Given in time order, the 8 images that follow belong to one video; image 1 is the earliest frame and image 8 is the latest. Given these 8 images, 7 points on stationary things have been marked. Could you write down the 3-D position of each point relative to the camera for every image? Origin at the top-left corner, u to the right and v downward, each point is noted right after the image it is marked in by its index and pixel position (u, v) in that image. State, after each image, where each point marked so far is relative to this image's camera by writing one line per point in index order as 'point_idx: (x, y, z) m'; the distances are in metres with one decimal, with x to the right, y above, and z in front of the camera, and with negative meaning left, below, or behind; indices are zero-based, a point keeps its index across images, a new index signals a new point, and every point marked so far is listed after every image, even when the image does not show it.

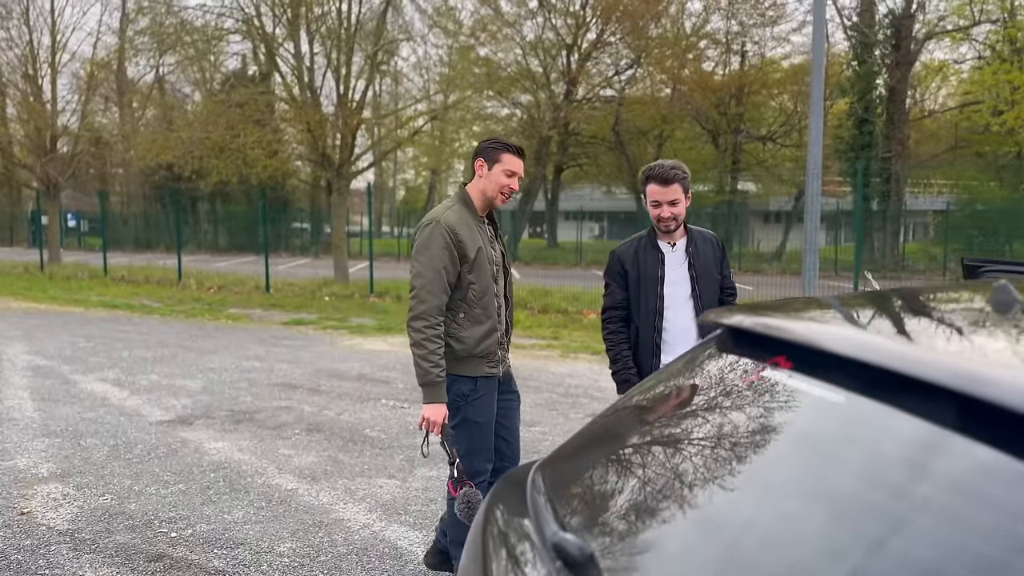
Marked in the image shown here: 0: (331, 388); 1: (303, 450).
0: (-1.6, -0.9, +7.4) m
1: (-1.4, -1.1, +5.4) m
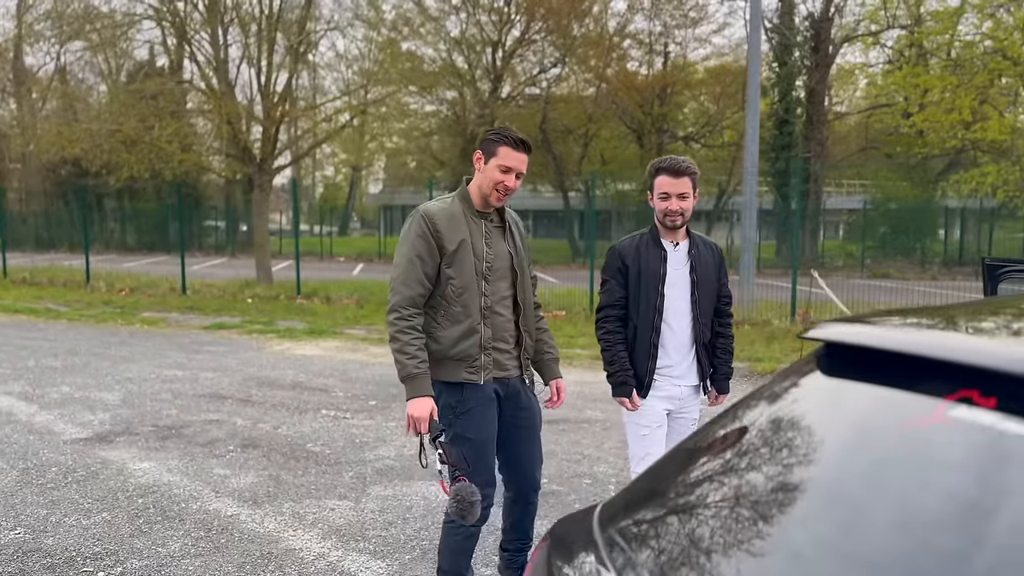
0: (-2.1, -0.9, +6.9) m
1: (-1.6, -1.1, +5.0) m
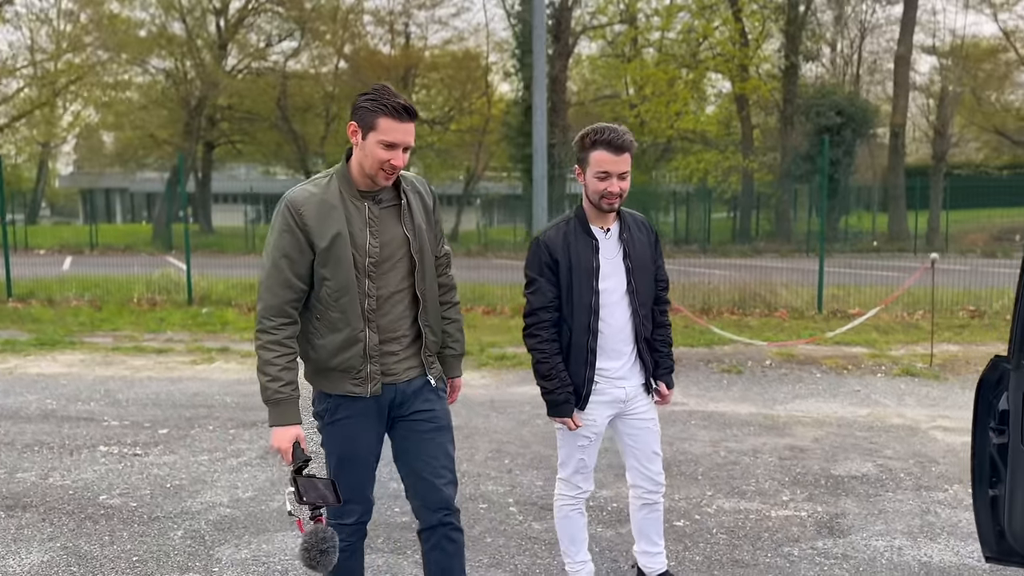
0: (-3.2, -1.0, +5.4) m
1: (-2.2, -1.1, +3.7) m
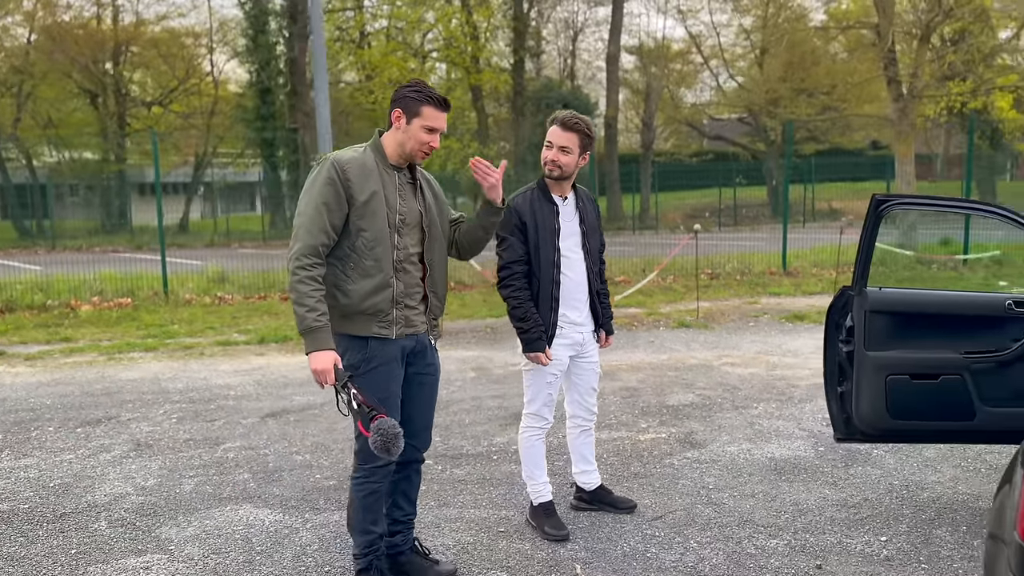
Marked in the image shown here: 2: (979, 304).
0: (-4.0, -1.0, +4.6) m
1: (-2.4, -1.1, +3.4) m
2: (+1.9, -0.1, +3.4) m
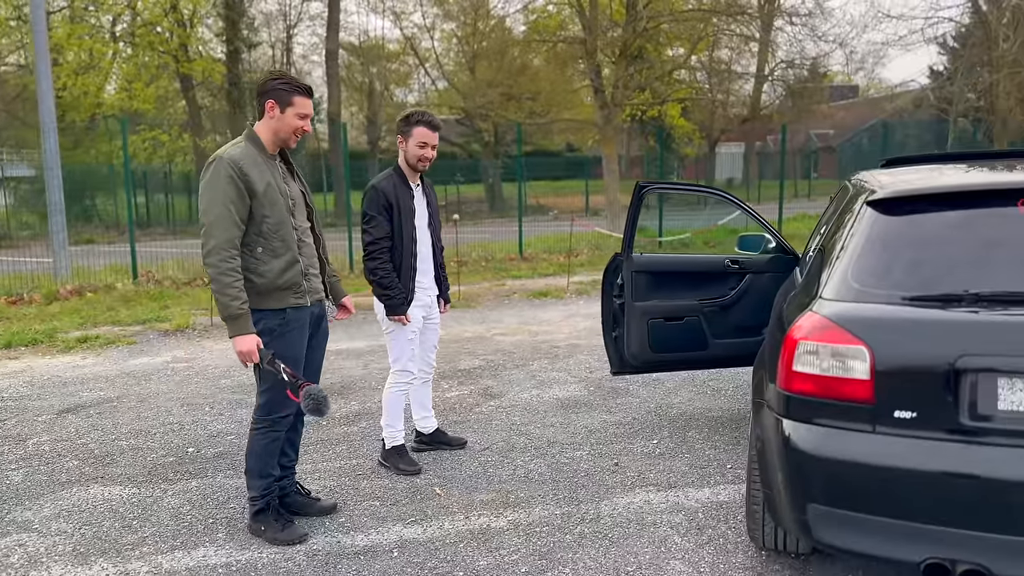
0: (-4.8, -1.0, +3.8) m
1: (-2.9, -1.1, +3.1) m
2: (+1.1, +0.1, +4.6) m
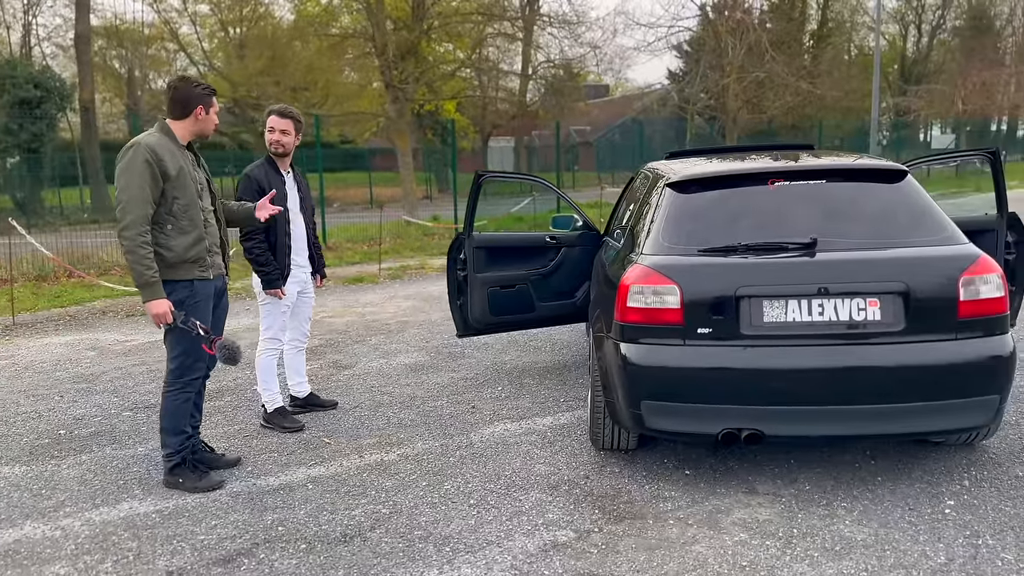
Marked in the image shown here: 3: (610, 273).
0: (-5.3, -1.1, +3.2) m
1: (-3.3, -1.1, +3.0) m
2: (+0.1, +0.3, +5.5) m
3: (+0.5, +0.1, +4.0) m
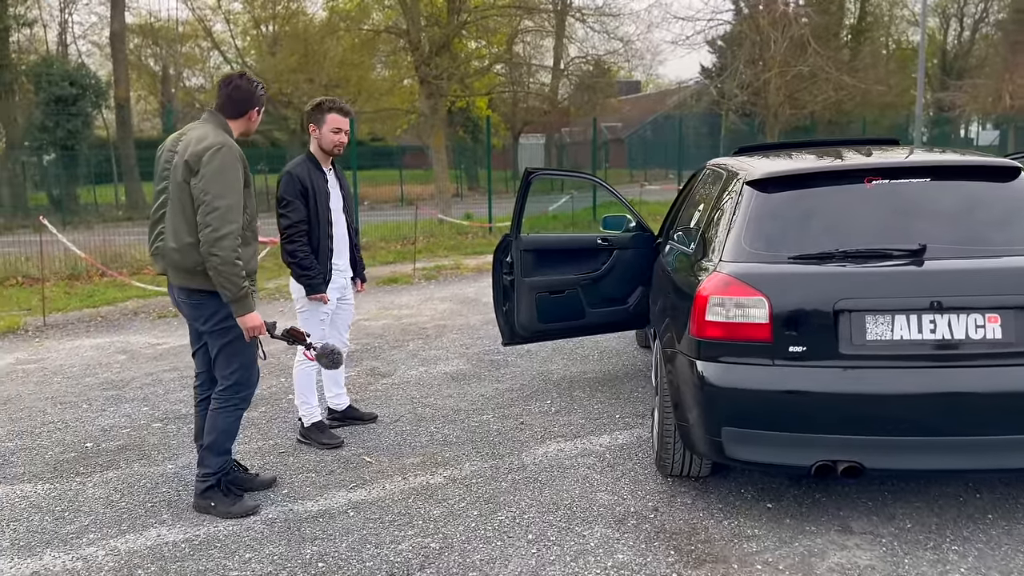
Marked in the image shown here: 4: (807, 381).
0: (-5.1, -1.1, +3.0) m
1: (-3.1, -1.1, +2.8) m
2: (+0.4, +0.3, +5.1) m
3: (+0.7, 0.0, +3.6) m
4: (+1.0, -0.3, +2.9) m
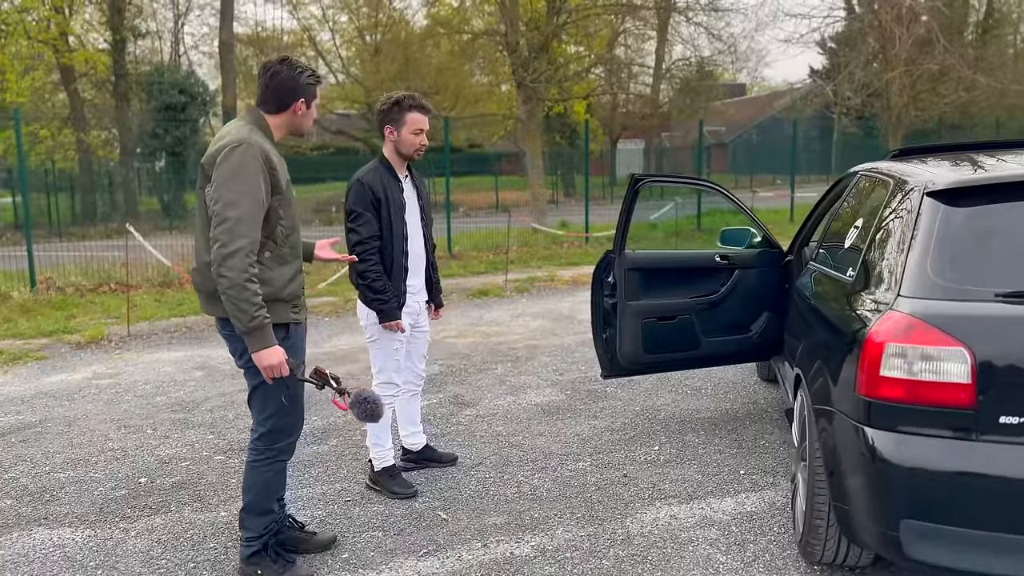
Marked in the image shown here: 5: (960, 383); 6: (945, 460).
0: (-4.7, -1.1, +2.9) m
1: (-2.8, -1.2, +2.5) m
2: (+1.0, +0.1, +4.4) m
3: (+1.1, -0.1, +2.9) m
4: (+1.3, -0.5, +2.1) m
5: (+1.2, -0.3, +2.2) m
6: (+1.2, -0.5, +2.2) m
